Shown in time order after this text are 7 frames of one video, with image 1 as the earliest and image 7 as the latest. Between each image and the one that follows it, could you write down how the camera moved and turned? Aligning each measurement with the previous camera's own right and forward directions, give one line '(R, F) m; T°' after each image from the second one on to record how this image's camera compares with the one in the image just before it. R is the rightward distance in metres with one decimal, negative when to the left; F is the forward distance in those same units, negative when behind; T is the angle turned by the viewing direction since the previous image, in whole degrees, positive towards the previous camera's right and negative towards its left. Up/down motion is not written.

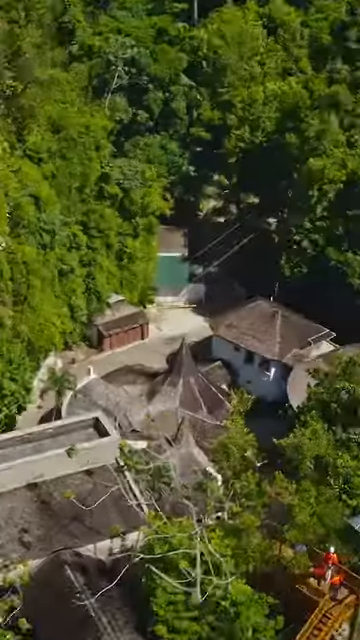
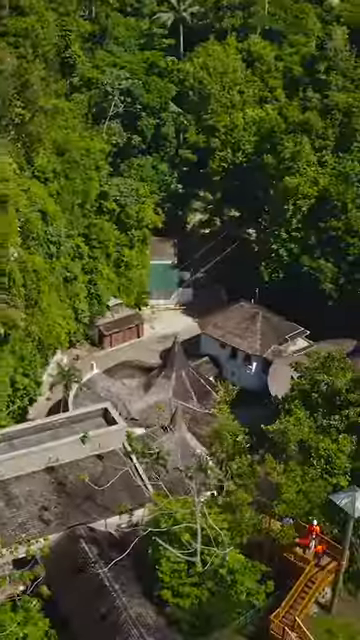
(-0.4, -6.6) m; +1°
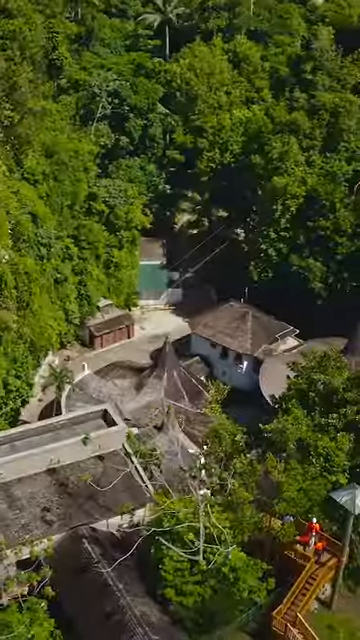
(-0.5, -0.3) m; +1°
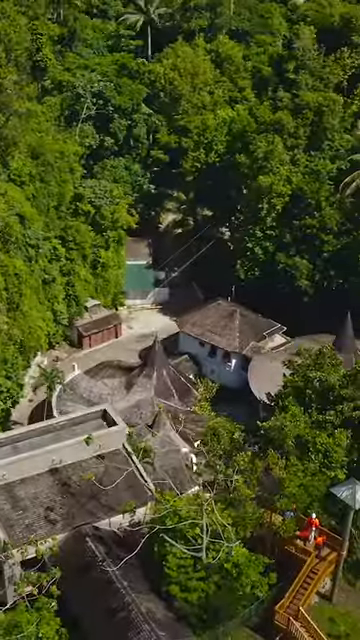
(-0.6, -0.4) m; +1°
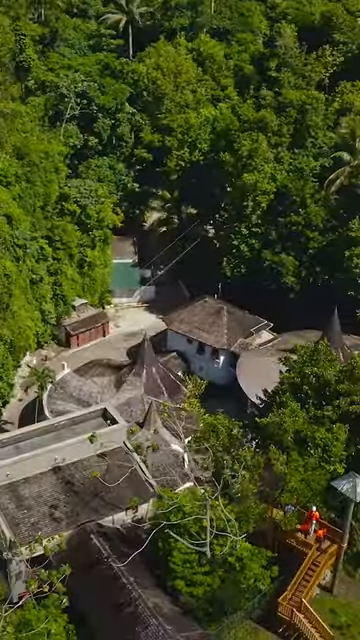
(-0.7, -0.5) m; +1°
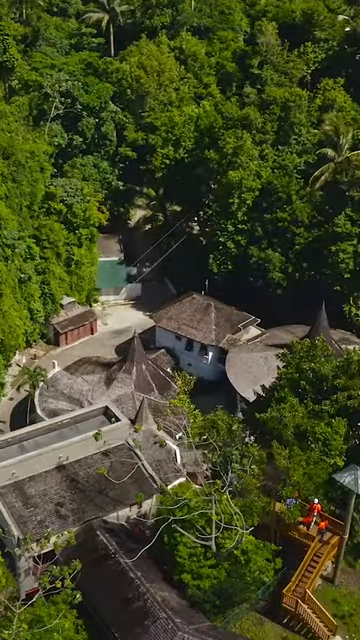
(-0.7, -0.5) m; +1°
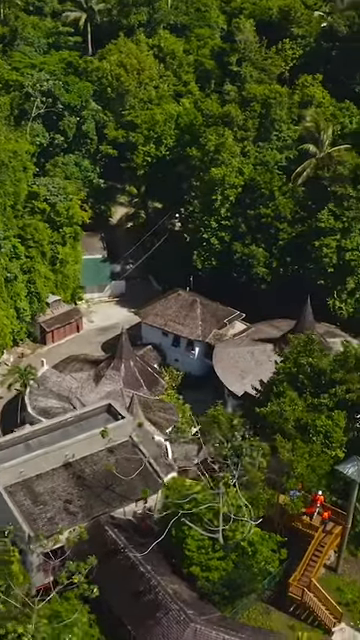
(-1.0, -0.7) m; +2°
